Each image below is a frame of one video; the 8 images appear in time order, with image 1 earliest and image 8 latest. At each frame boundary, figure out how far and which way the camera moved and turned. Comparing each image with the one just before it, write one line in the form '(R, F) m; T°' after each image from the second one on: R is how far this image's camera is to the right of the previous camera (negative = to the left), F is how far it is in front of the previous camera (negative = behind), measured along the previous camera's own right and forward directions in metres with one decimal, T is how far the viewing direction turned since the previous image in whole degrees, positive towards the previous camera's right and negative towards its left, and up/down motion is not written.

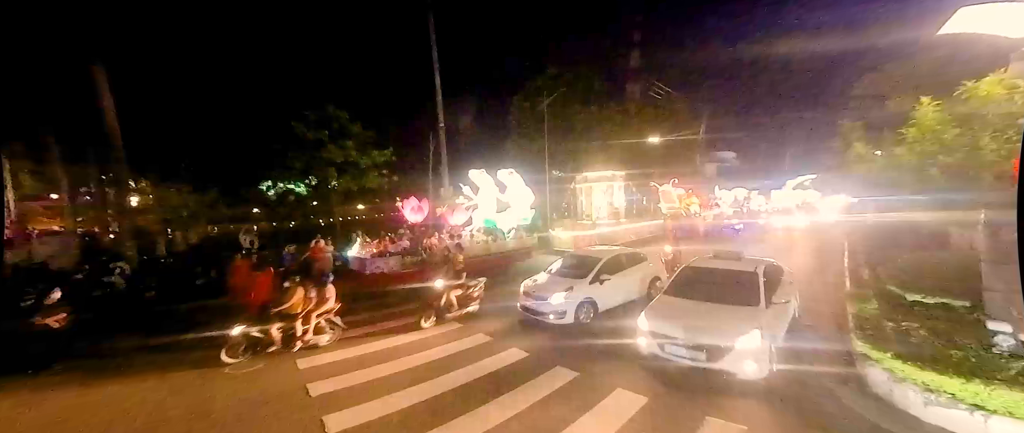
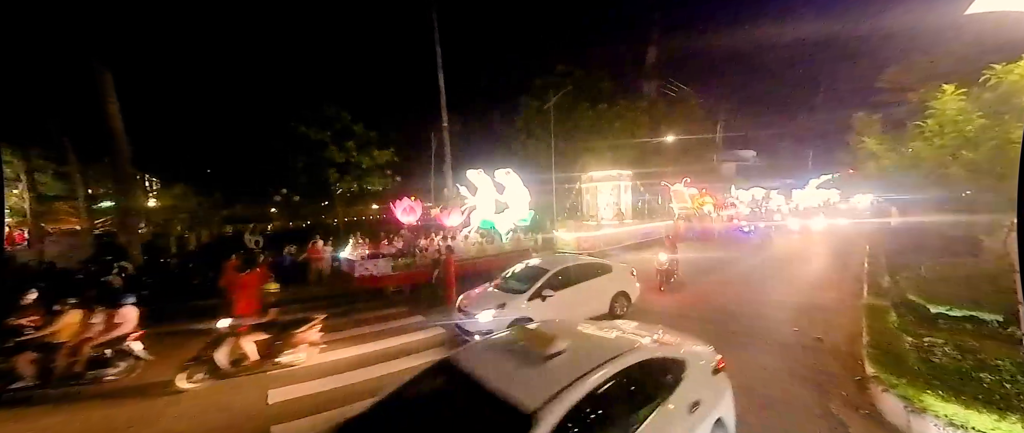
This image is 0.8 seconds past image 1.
(+0.6, +0.5) m; -2°
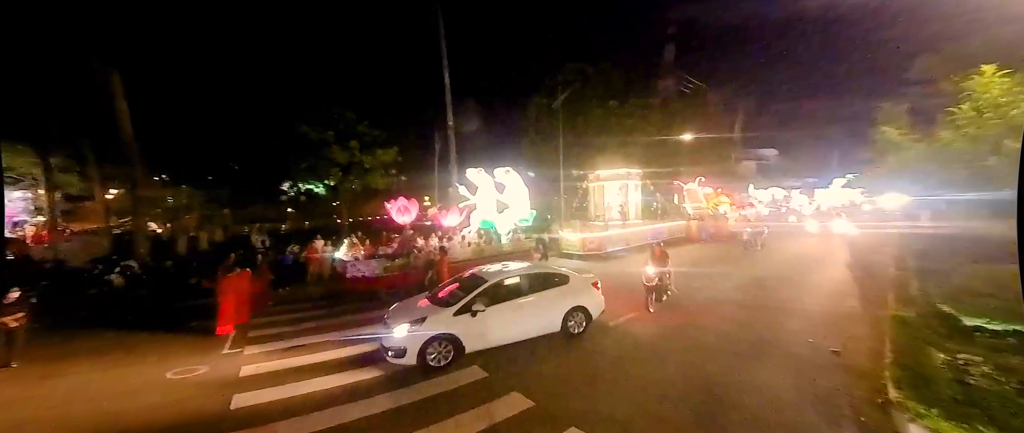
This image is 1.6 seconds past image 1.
(+0.5, +0.5) m; -2°
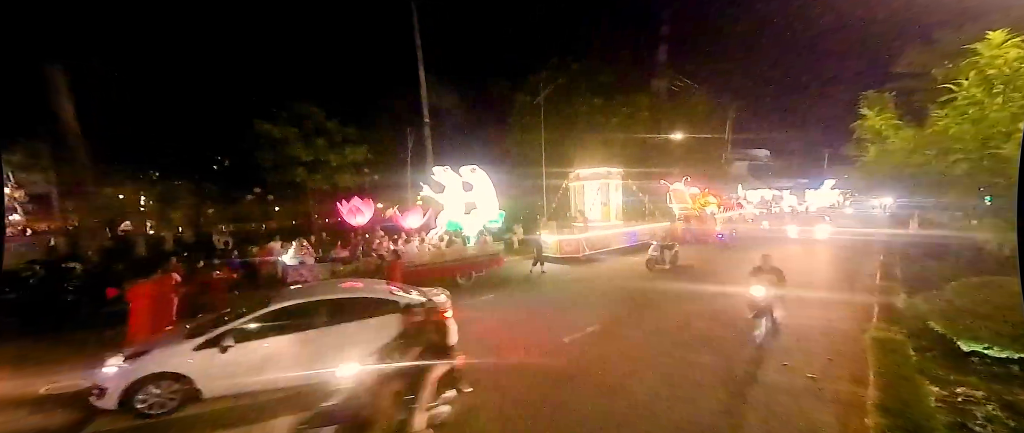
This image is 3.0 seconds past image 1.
(+0.9, +0.9) m; +1°
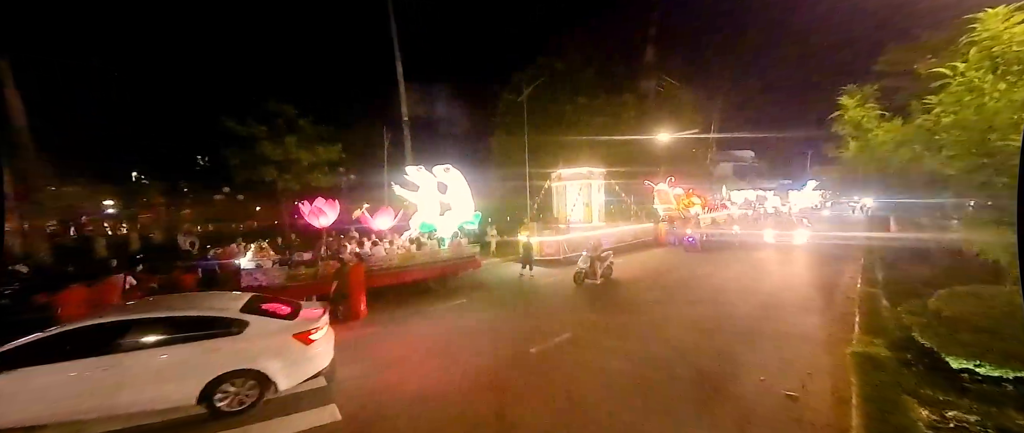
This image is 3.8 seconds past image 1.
(+0.4, +0.5) m; +2°
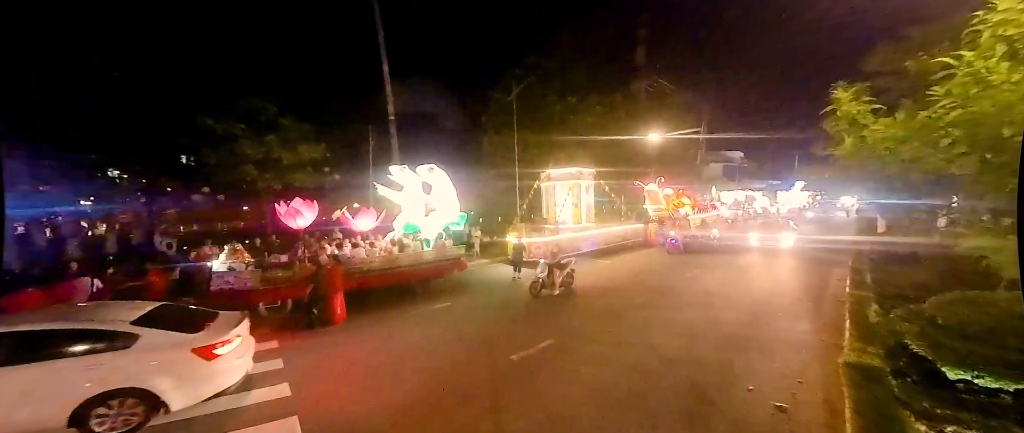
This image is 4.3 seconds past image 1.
(+0.2, +0.3) m; +1°
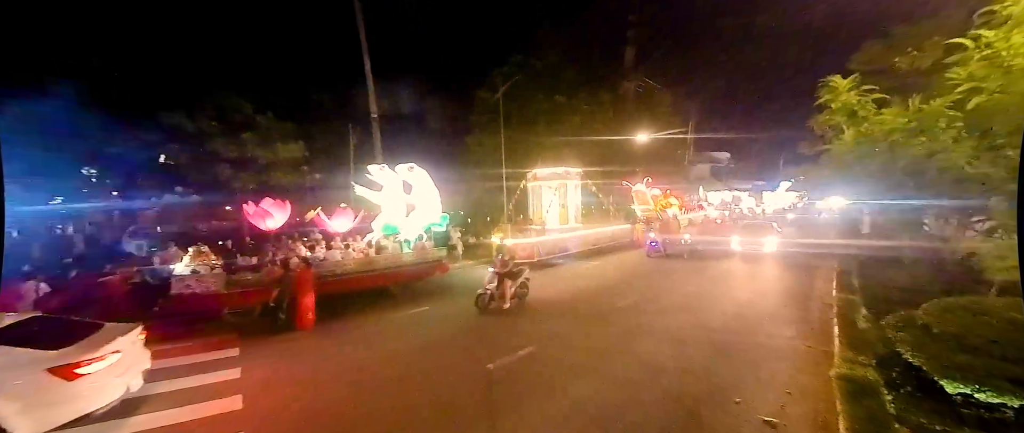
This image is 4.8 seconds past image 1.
(+0.2, +0.4) m; +1°
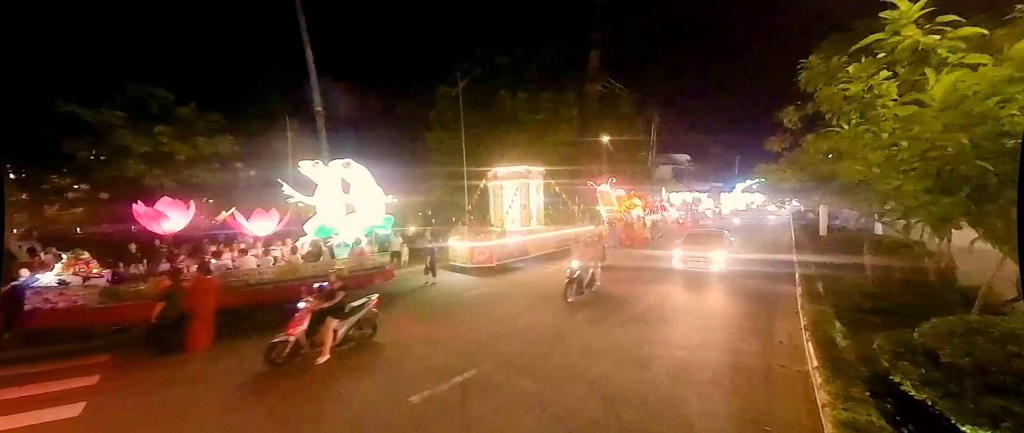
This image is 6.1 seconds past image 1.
(+0.5, +1.1) m; +4°
